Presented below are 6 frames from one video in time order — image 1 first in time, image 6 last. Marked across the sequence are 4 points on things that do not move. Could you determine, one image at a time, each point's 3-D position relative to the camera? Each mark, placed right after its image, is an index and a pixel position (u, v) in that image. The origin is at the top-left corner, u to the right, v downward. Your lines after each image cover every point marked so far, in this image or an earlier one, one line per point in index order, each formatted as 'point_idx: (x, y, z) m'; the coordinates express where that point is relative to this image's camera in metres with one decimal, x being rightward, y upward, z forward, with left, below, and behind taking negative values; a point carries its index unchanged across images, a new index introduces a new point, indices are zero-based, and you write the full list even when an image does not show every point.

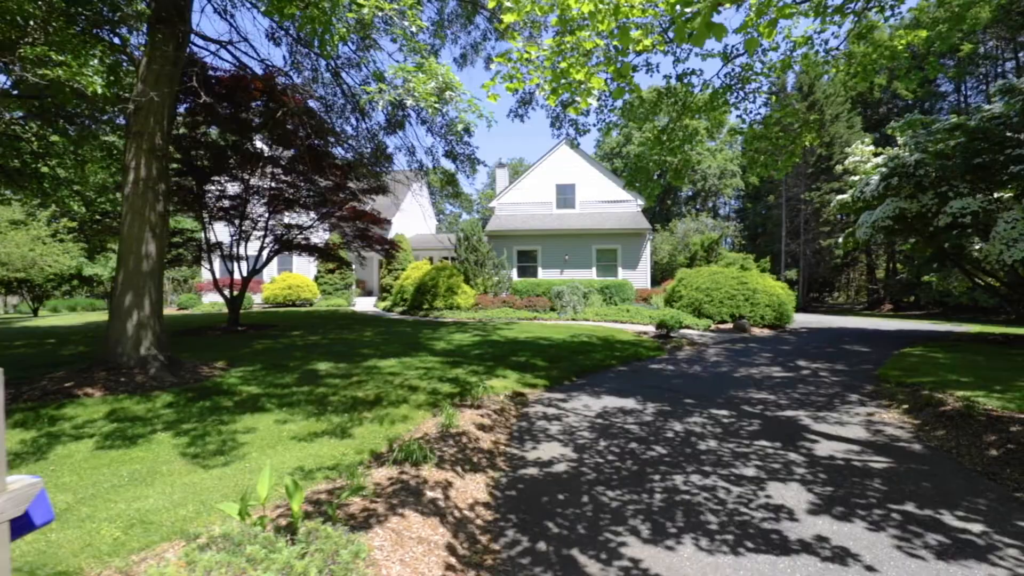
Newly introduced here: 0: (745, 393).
0: (+3.3, -1.5, +6.5) m
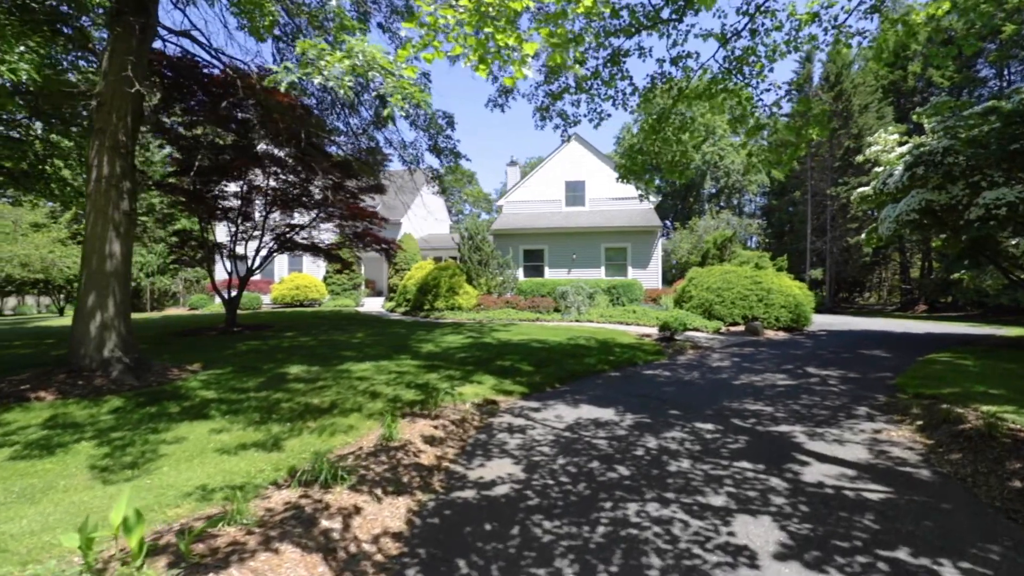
0: (+2.9, -1.5, +5.9) m
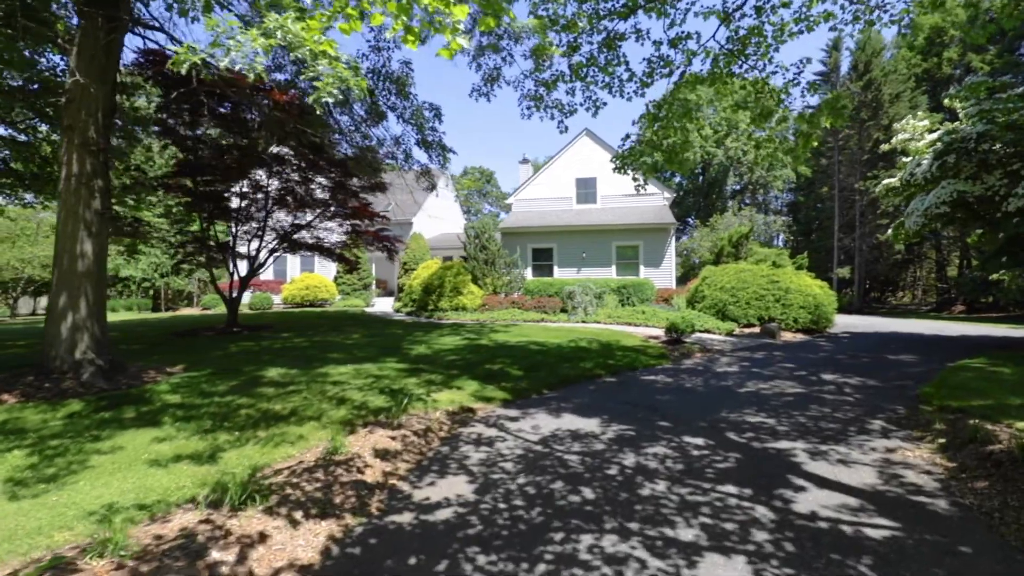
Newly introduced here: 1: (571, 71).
0: (+2.6, -1.5, +5.4) m
1: (+1.0, +3.5, +7.5) m
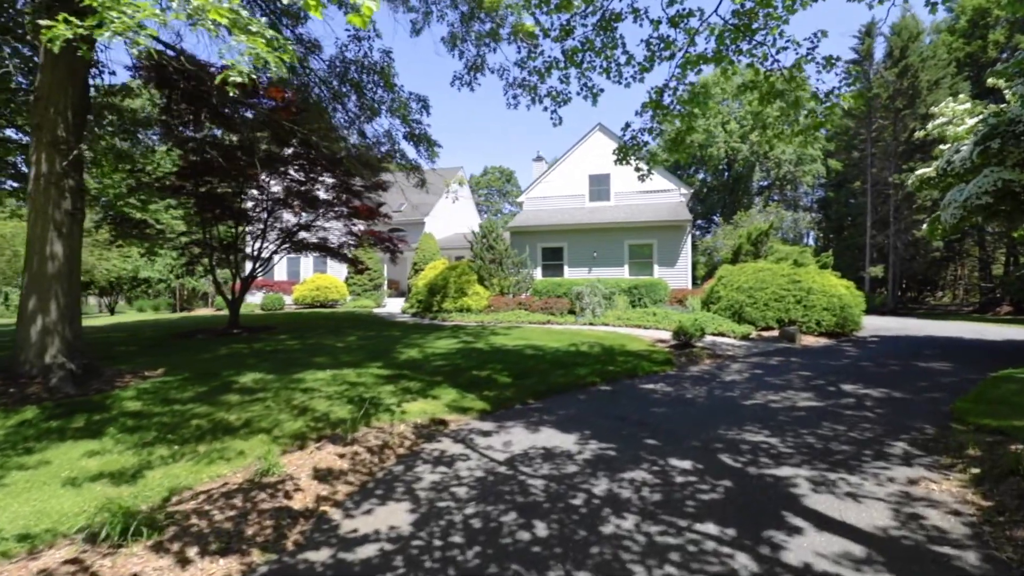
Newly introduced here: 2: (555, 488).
0: (+2.3, -1.5, +4.8) m
1: (+0.8, +3.5, +7.0) m
2: (+0.3, -1.6, +3.6) m
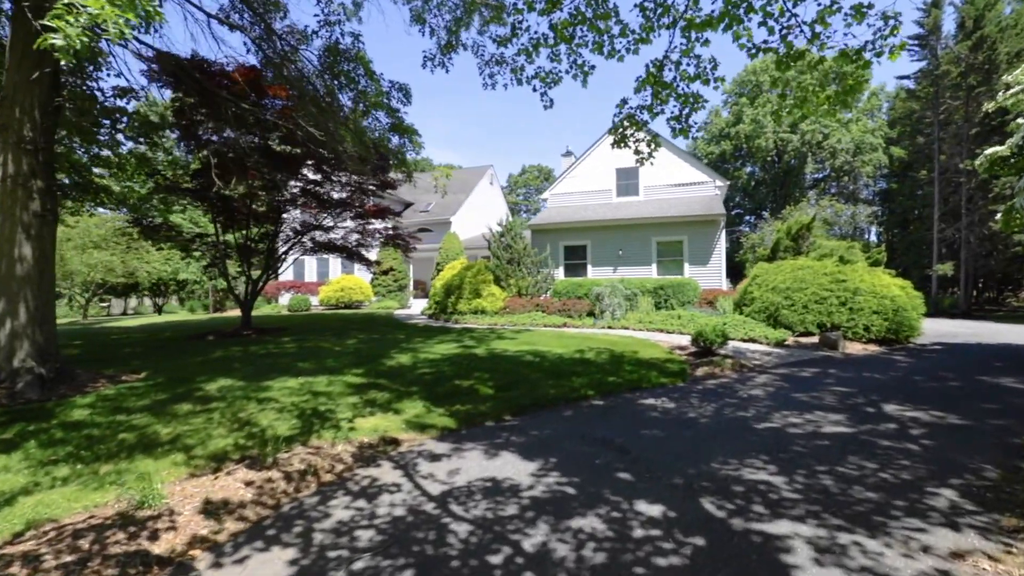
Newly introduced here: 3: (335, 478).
0: (+1.9, -1.5, +3.9) m
1: (+0.6, +3.5, +6.2) m
2: (-0.2, -1.6, +2.9) m
3: (-1.4, -1.5, +3.8) m
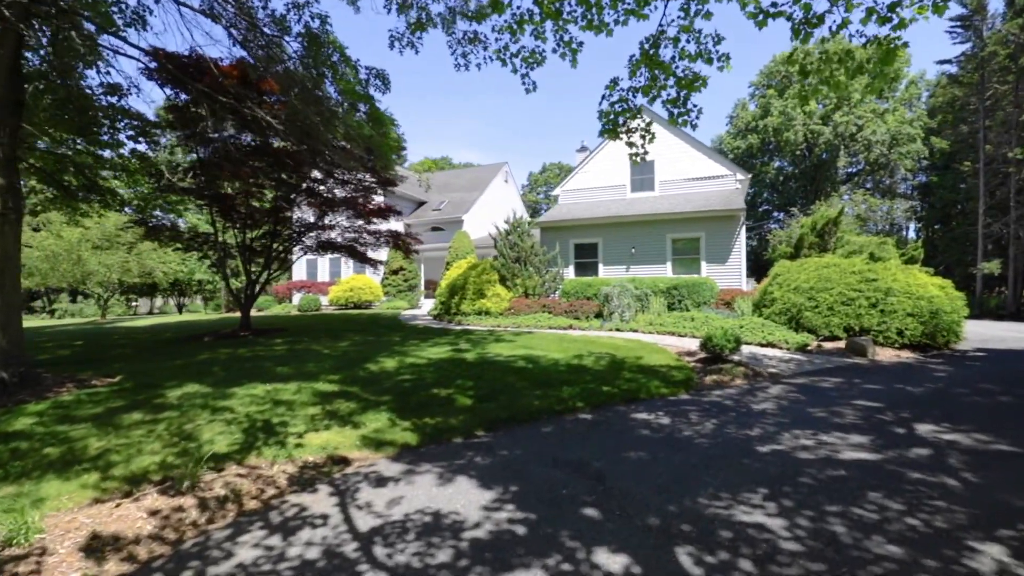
0: (+1.5, -1.5, +3.3) m
1: (+0.3, +3.5, +5.7) m
2: (-0.6, -1.6, +2.4) m
3: (-1.8, -1.6, +3.3) m
